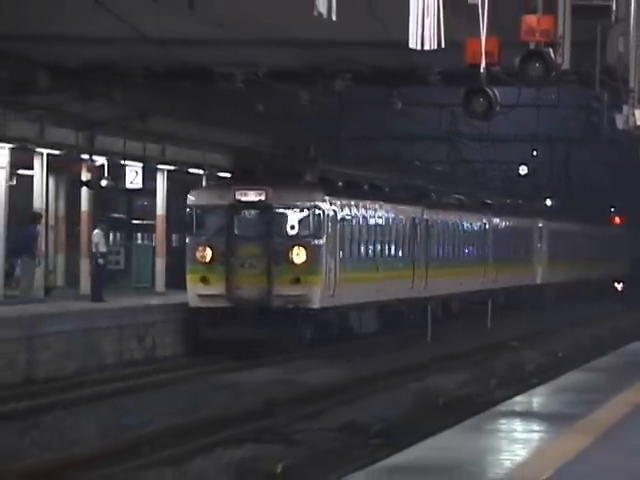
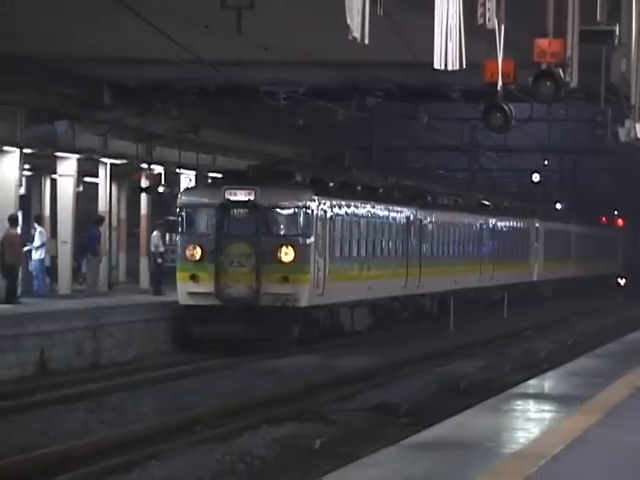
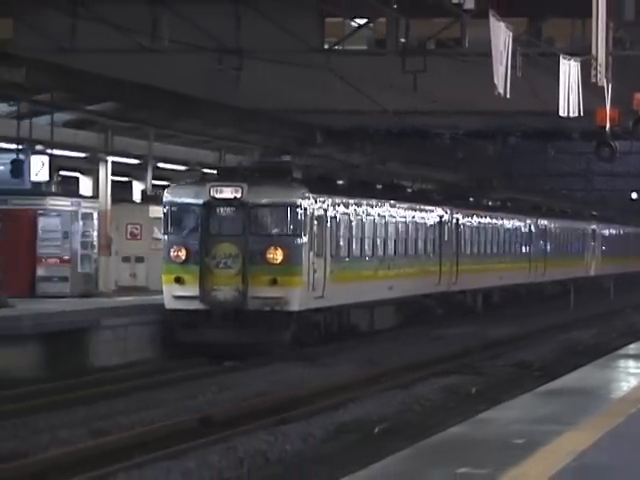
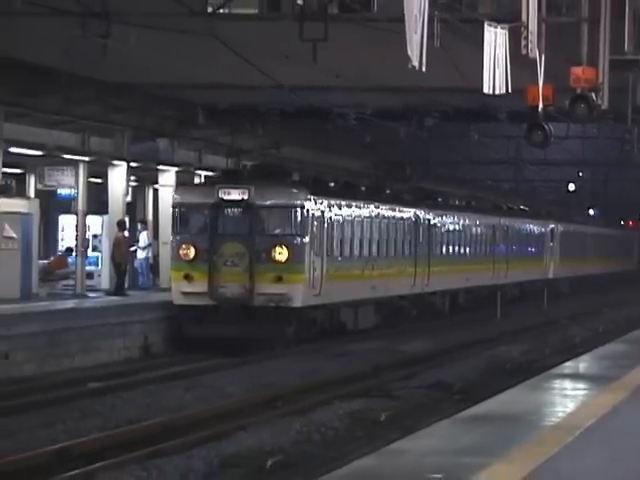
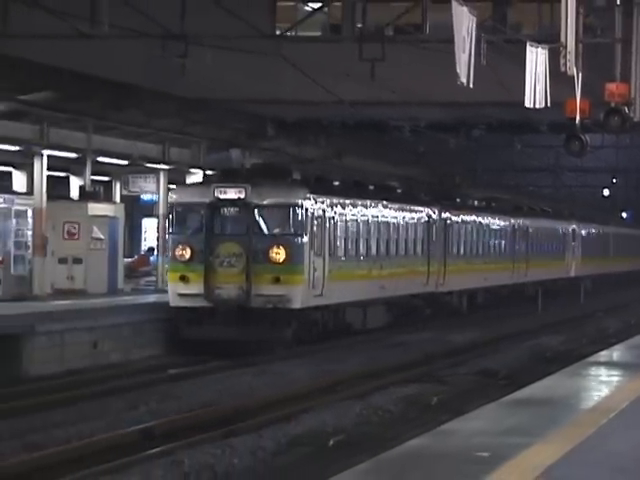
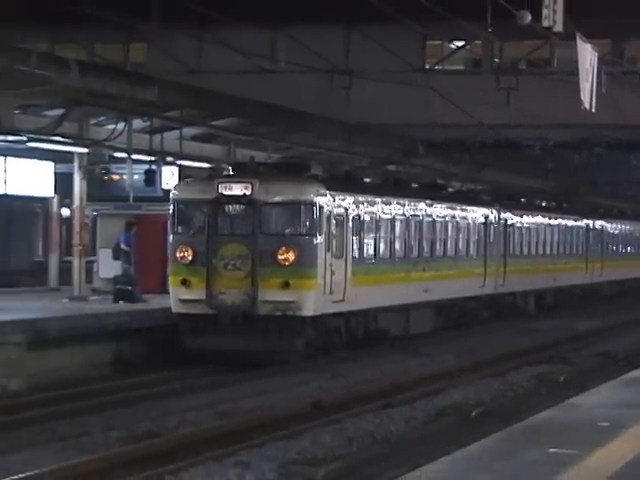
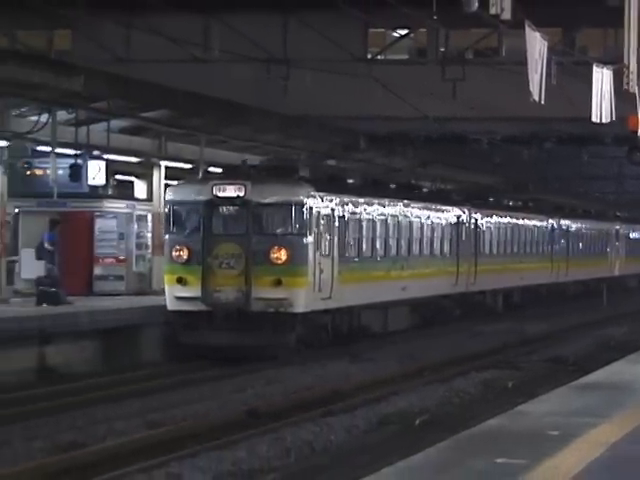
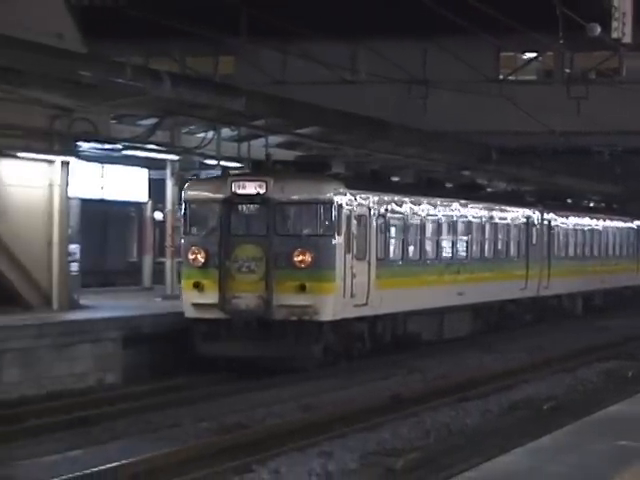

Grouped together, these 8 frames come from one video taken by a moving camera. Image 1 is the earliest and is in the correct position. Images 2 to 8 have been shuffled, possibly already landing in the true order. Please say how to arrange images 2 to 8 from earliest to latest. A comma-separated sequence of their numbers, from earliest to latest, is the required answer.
2, 4, 5, 3, 7, 6, 8
